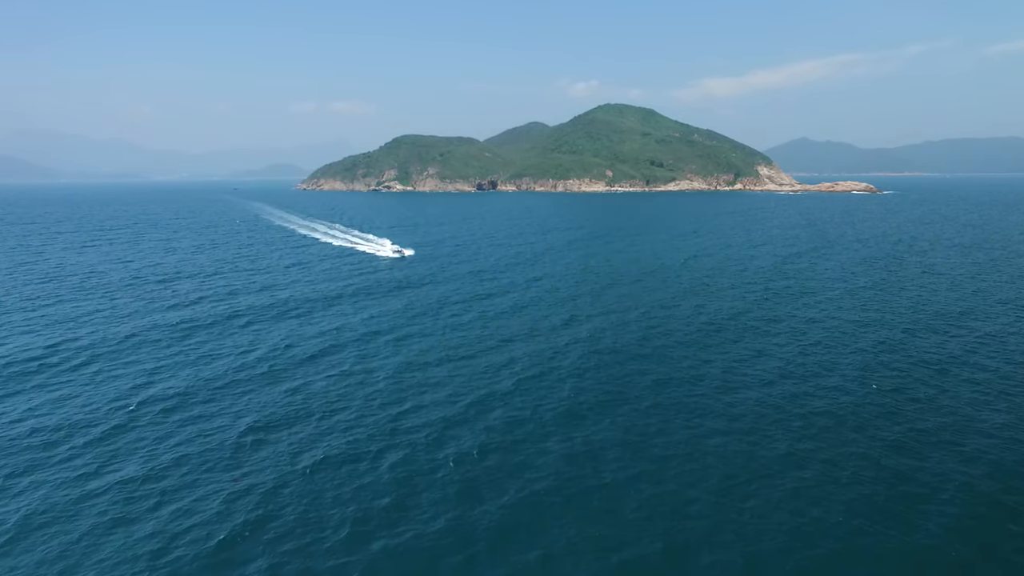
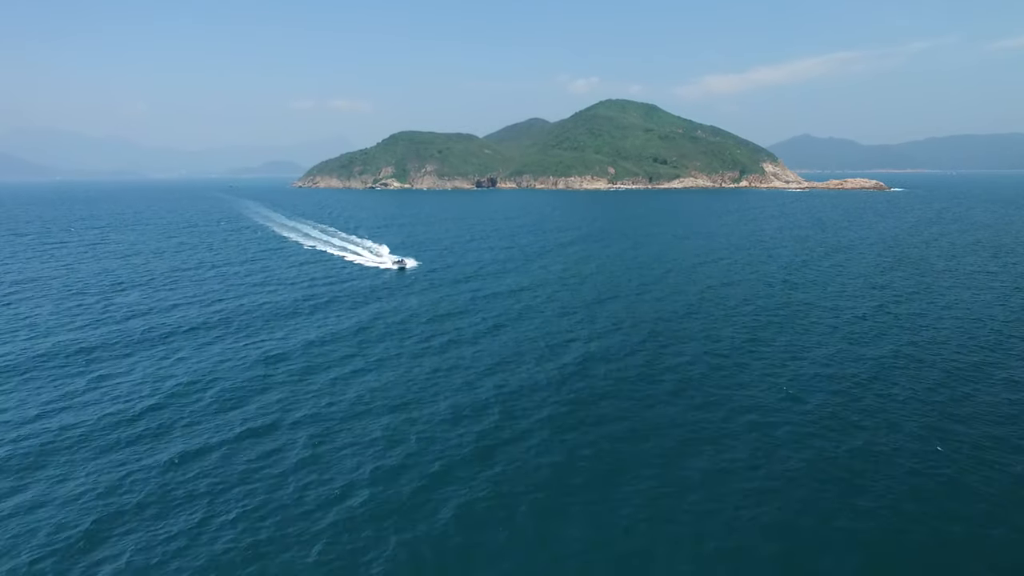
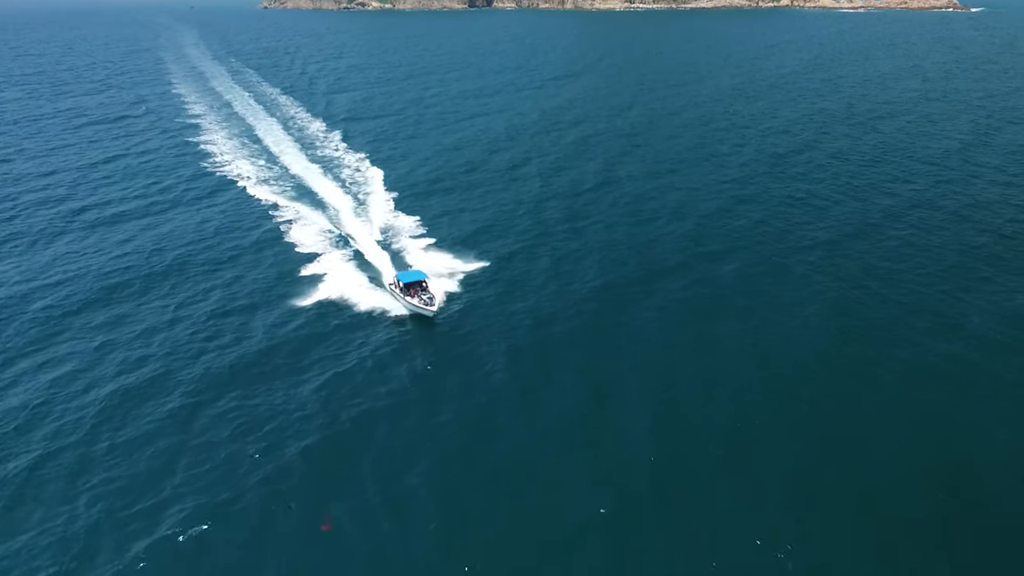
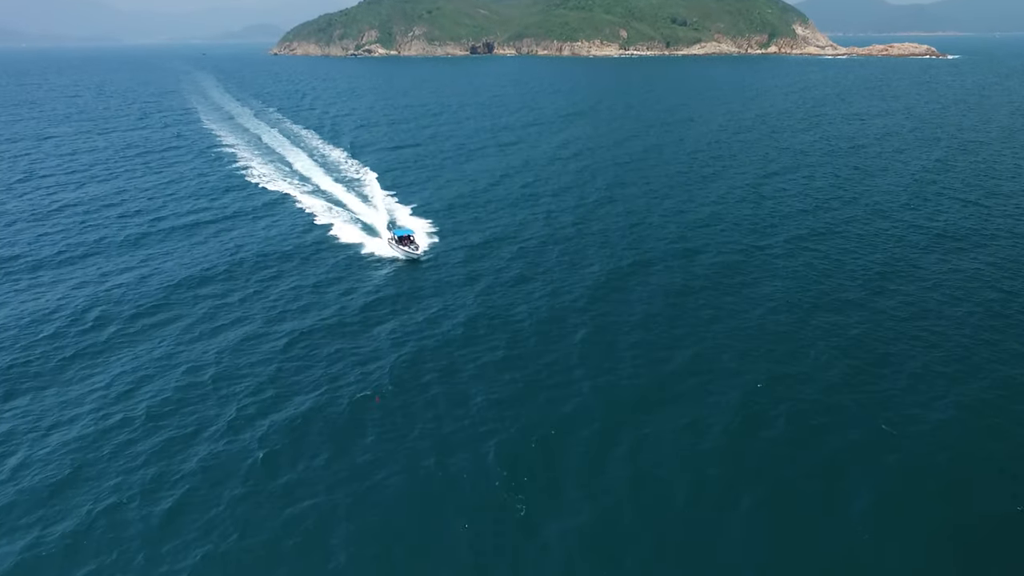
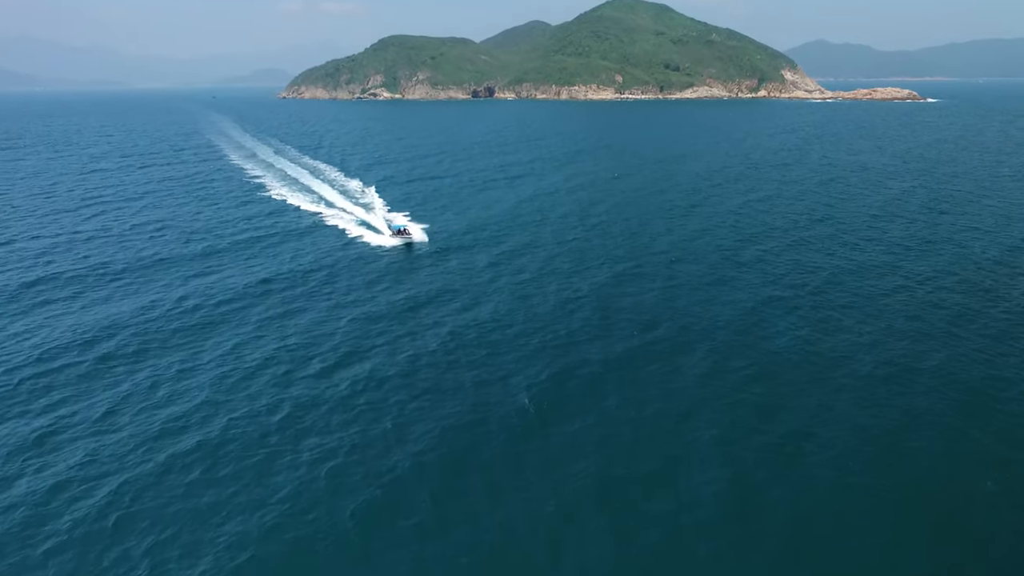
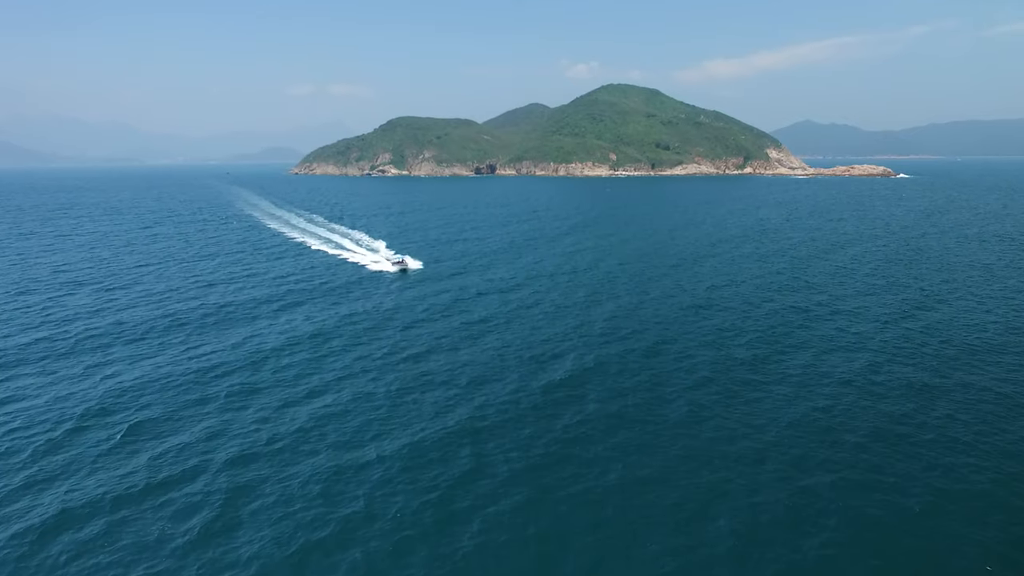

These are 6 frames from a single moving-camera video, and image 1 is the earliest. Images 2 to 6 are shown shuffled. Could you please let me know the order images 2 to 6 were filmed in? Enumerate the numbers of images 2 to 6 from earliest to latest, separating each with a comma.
2, 6, 5, 4, 3
